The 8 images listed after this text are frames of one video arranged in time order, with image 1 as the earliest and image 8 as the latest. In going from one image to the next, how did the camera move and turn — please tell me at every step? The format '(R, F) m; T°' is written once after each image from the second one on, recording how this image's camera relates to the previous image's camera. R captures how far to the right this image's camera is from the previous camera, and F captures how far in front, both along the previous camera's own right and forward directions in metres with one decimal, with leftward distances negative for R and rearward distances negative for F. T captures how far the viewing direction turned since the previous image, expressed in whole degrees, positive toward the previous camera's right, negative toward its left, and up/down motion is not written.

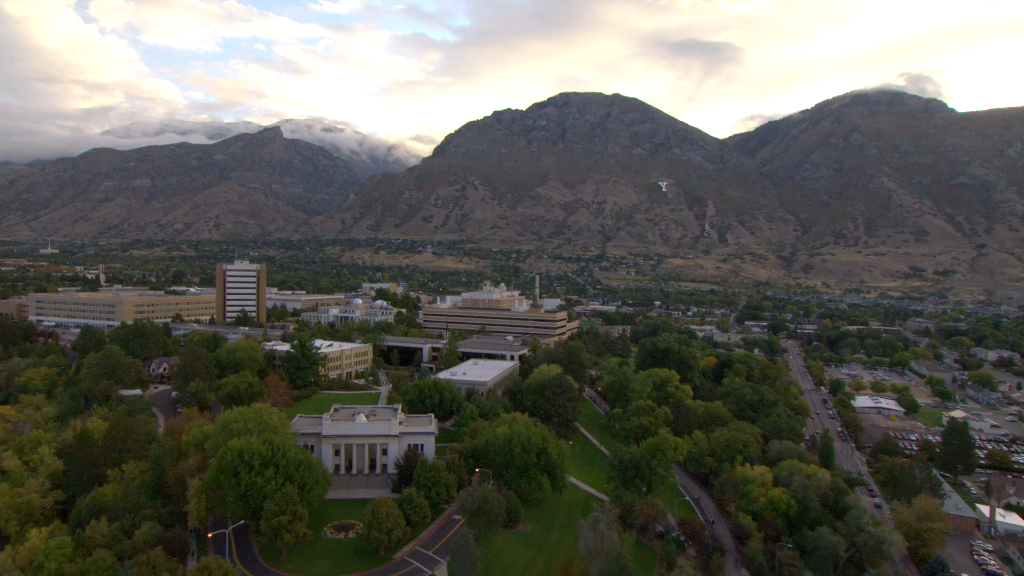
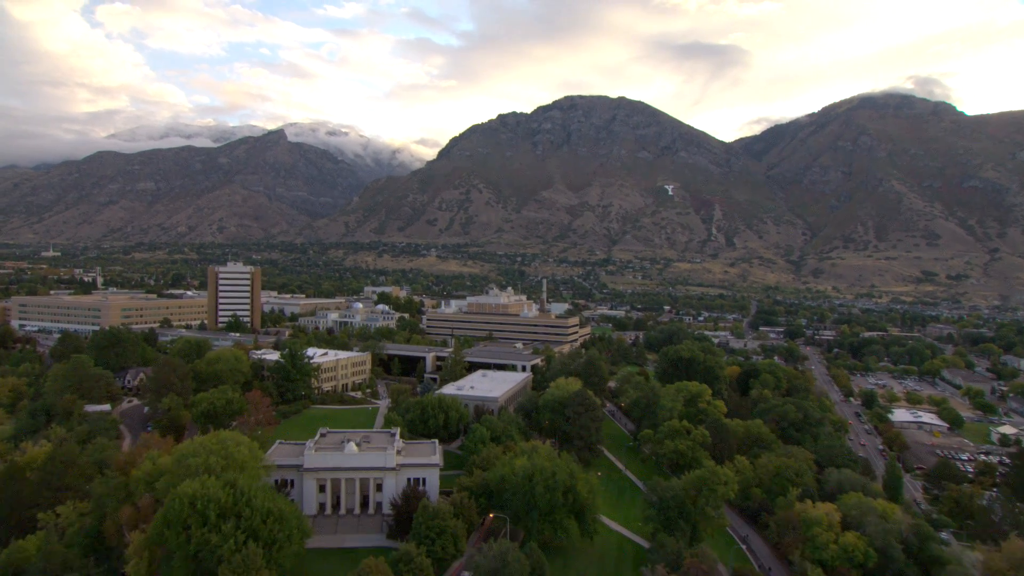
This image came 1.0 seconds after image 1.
(-0.8, +6.8) m; 0°
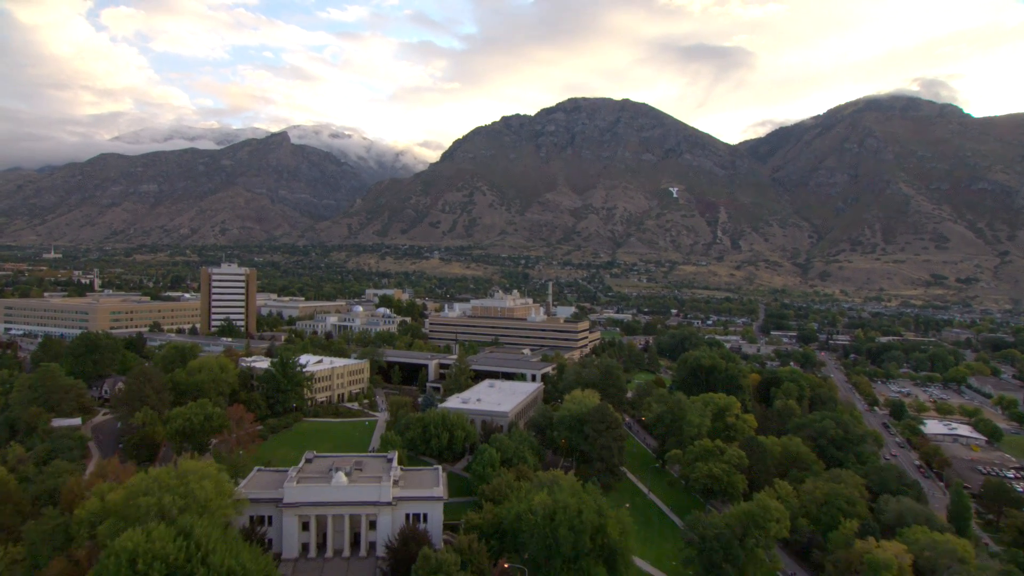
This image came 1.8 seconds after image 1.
(-0.6, +5.1) m; 0°
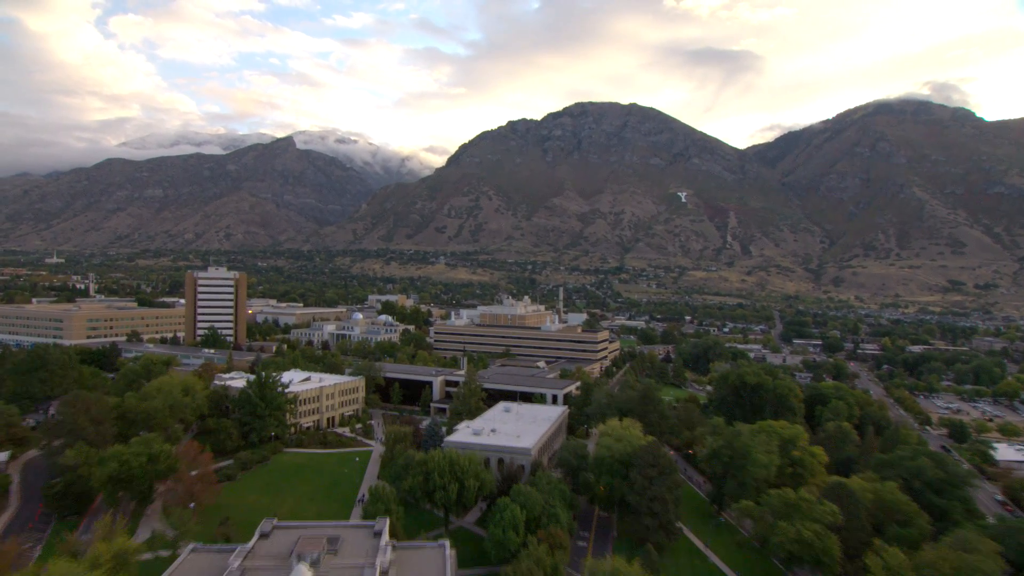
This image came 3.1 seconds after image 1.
(-1.1, +9.2) m; 0°
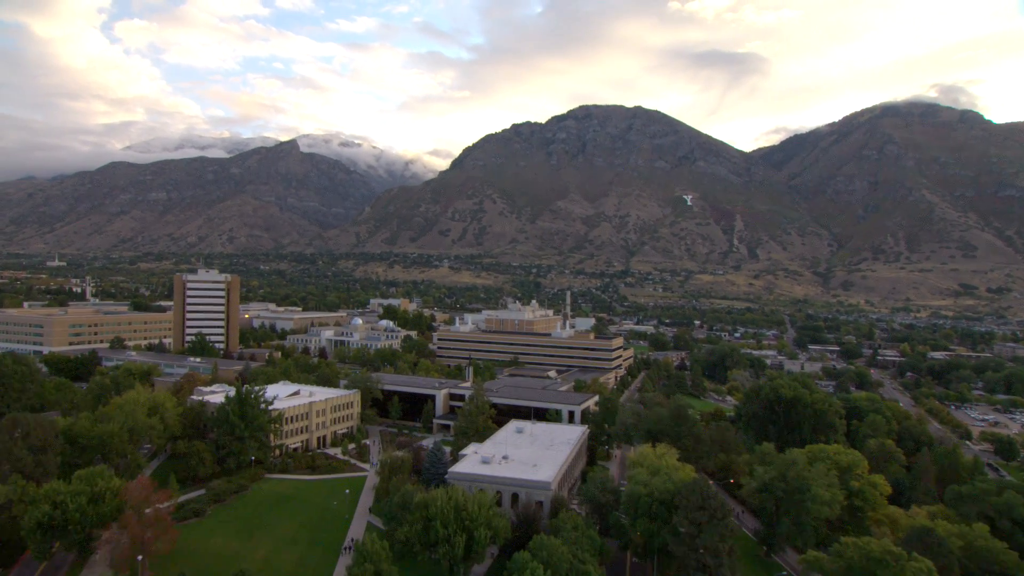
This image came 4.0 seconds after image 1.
(-0.6, +6.0) m; 0°
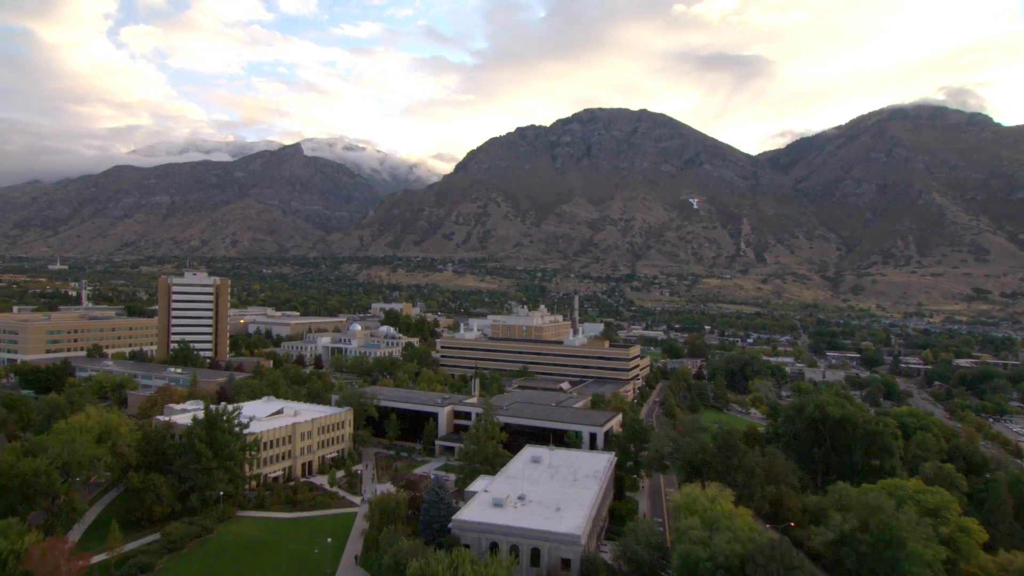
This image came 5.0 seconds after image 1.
(-0.7, +6.6) m; 0°
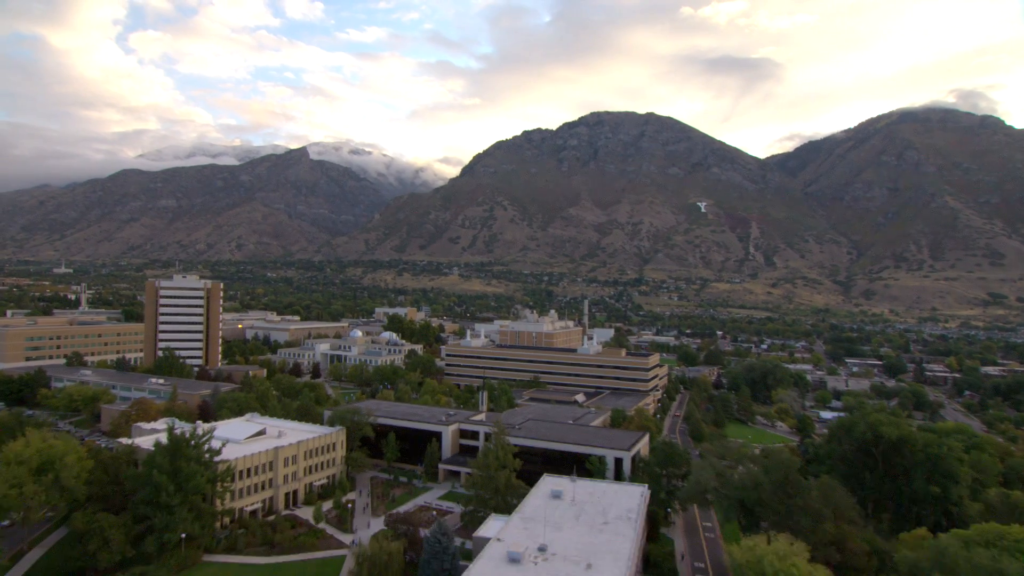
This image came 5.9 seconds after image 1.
(-0.5, +5.8) m; -1°
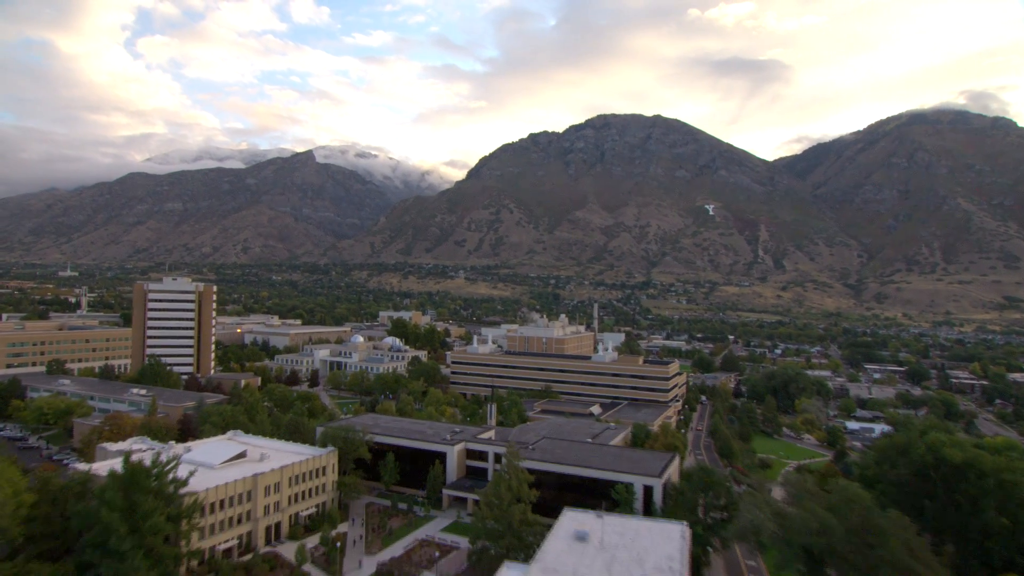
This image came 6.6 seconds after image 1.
(-0.5, +5.1) m; -1°
